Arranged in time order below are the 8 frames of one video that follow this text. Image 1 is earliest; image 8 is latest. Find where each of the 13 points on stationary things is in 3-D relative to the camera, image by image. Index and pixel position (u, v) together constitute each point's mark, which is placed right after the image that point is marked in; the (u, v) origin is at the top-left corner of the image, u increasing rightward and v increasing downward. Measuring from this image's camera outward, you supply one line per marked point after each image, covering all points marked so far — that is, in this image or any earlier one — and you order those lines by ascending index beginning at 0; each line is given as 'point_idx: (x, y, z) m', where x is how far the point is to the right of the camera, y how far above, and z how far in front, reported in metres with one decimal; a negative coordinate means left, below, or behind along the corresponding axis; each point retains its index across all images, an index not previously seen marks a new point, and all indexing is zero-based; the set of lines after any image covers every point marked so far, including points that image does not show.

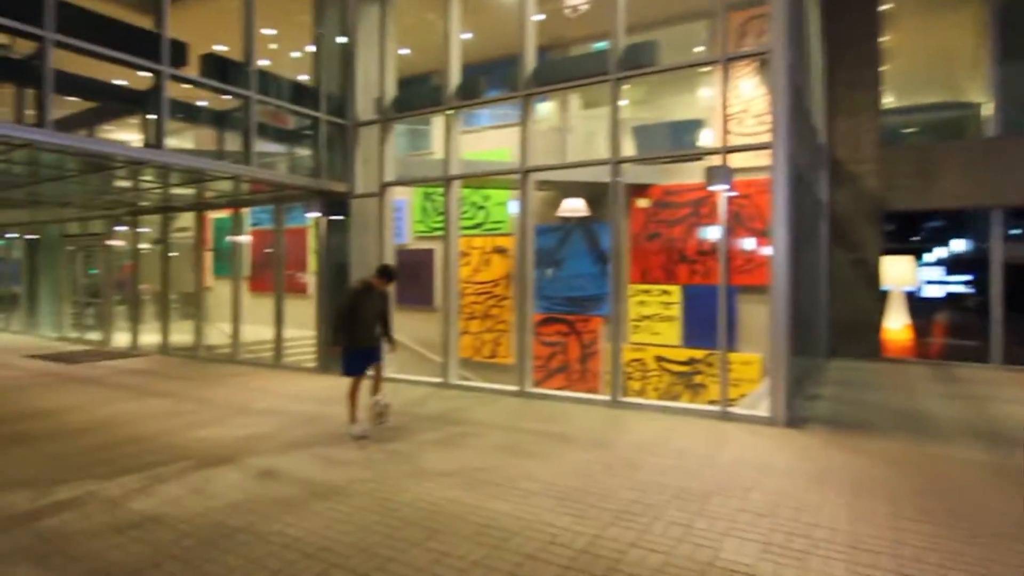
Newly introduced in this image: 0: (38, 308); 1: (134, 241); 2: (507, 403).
0: (-13.3, -0.5, +17.3) m
1: (-9.0, +1.2, +14.7) m
2: (-0.1, -1.5, +8.1) m
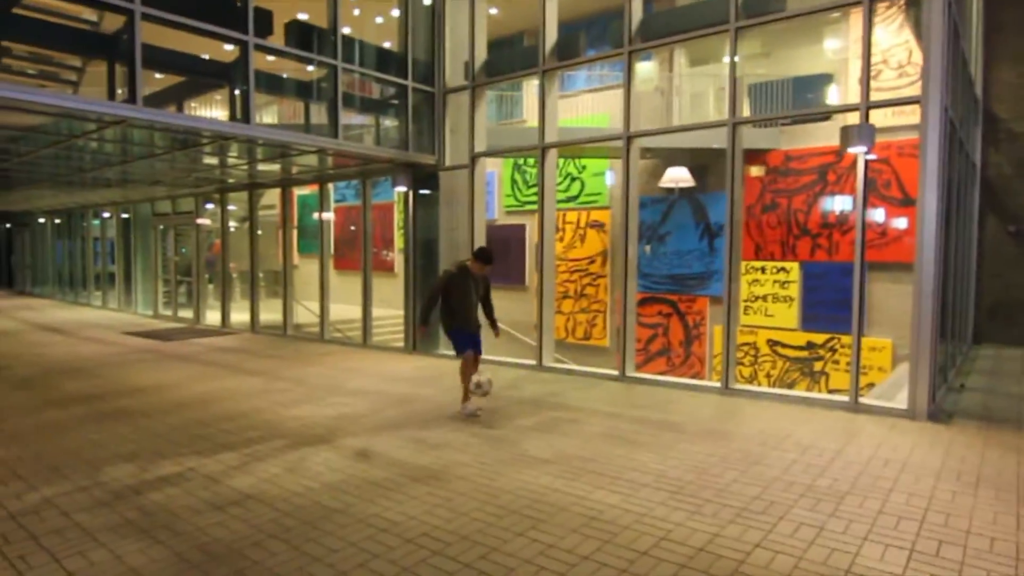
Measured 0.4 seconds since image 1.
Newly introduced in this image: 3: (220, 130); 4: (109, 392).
0: (-11.0, 0.0, +18.2) m
1: (-7.0, +1.6, +15.2) m
2: (+1.1, -1.2, +7.6) m
3: (-3.8, +2.0, +8.0) m
4: (-4.9, -1.3, +7.6) m
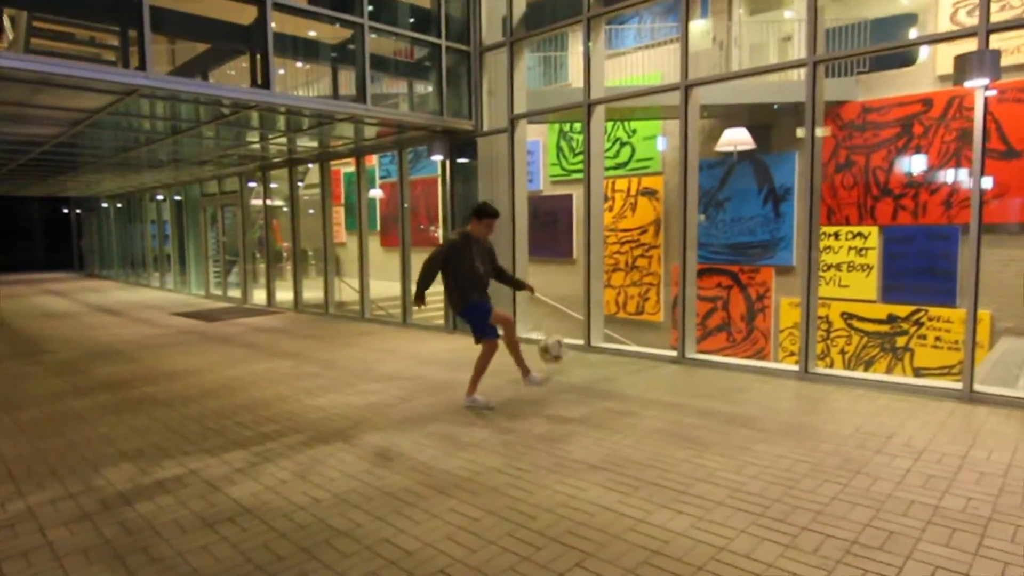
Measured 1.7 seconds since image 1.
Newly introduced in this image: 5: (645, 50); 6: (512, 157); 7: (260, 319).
0: (-9.6, +0.6, +18.3) m
1: (-5.9, +2.1, +14.8) m
2: (+1.6, -0.9, +6.8) m
3: (-3.3, +2.3, +7.4) m
4: (-4.4, -1.1, +7.3) m
5: (+1.9, +3.3, +8.8) m
6: (0.0, +1.8, +9.1) m
7: (-5.1, -0.6, +12.7) m
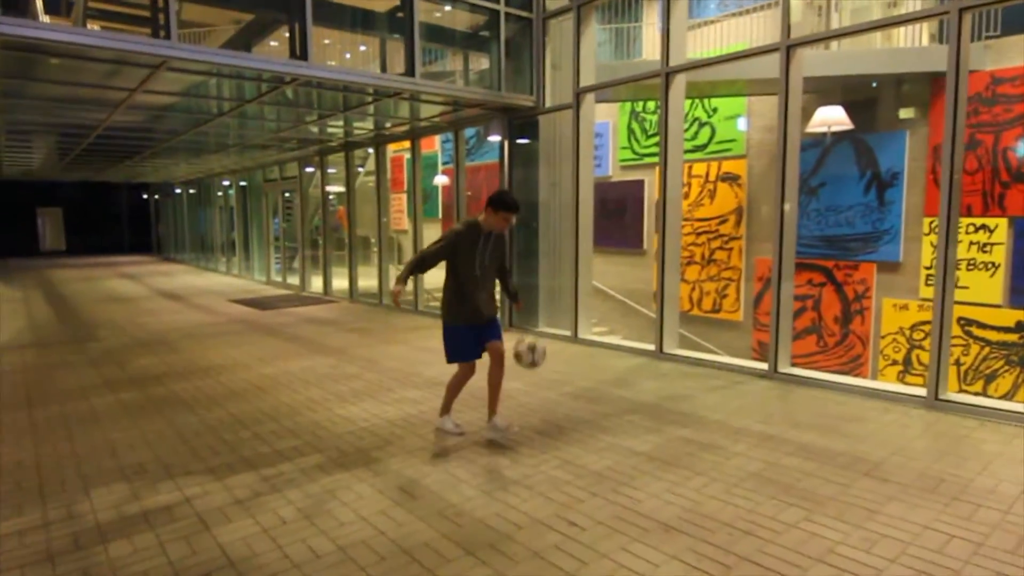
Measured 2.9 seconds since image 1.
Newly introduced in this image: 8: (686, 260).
0: (-7.7, +1.0, +18.3) m
1: (-4.4, +2.4, +14.4) m
2: (+2.2, -0.9, +5.7) m
3: (-2.6, +2.4, +6.8) m
4: (-3.8, -0.9, +6.9) m
5: (+2.7, +3.4, +7.7) m
6: (+0.8, +1.9, +8.2) m
7: (-3.9, -0.4, +12.3) m
8: (+2.9, +0.5, +10.2) m
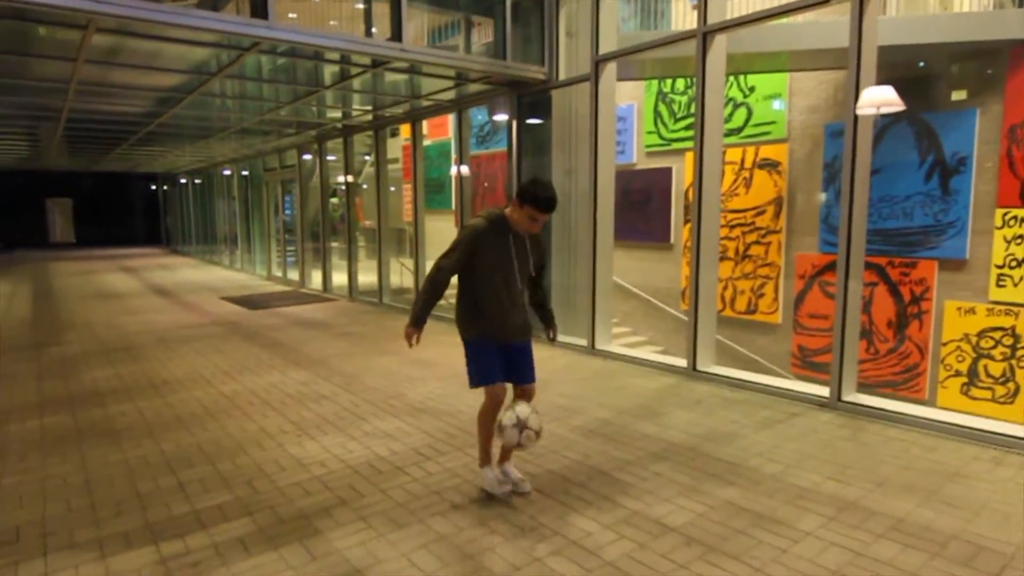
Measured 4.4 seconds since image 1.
0: (-7.2, +1.2, +17.5) m
1: (-4.1, +2.5, +13.5) m
2: (+2.2, -1.0, +4.5) m
3: (-2.5, +2.4, +5.8) m
4: (-3.7, -1.0, +5.9) m
5: (+2.8, +3.3, +6.4) m
6: (+0.9, +1.9, +7.0) m
7: (-3.7, -0.4, +11.3) m
8: (+3.0, +0.5, +9.0) m
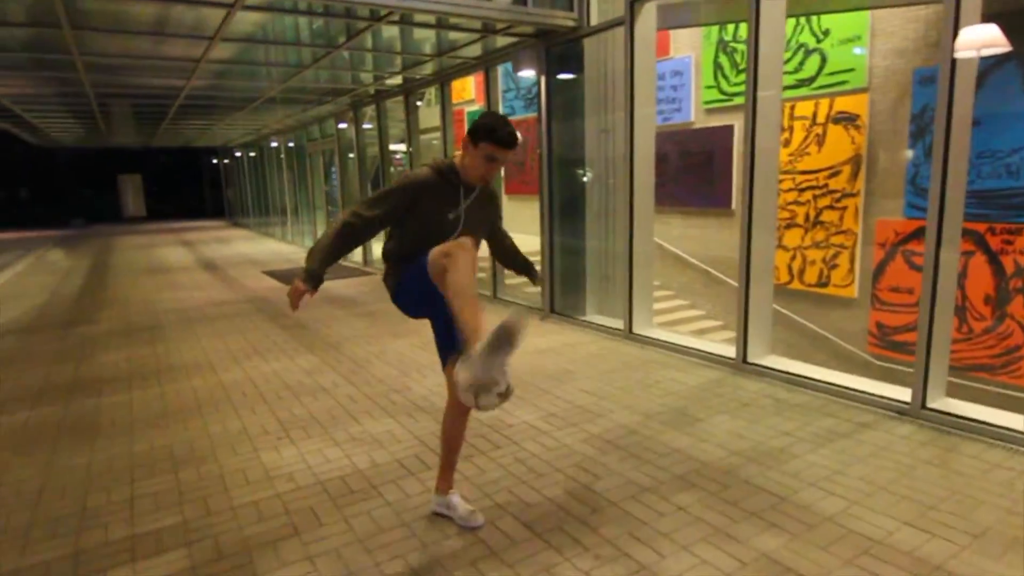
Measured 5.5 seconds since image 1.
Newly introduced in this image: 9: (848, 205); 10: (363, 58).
0: (-5.8, +2.0, +17.4) m
1: (-3.1, +3.1, +13.0) m
2: (+2.2, -0.9, +3.7) m
3: (-2.4, +2.5, +5.2) m
4: (-3.5, -0.8, +5.6) m
5: (+3.0, +3.5, +5.2) m
6: (+1.2, +2.1, +6.1) m
7: (-2.9, +0.1, +11.0) m
8: (+3.5, +0.8, +7.9) m
9: (+4.0, +1.0, +7.4) m
10: (-2.1, +3.3, +8.9) m
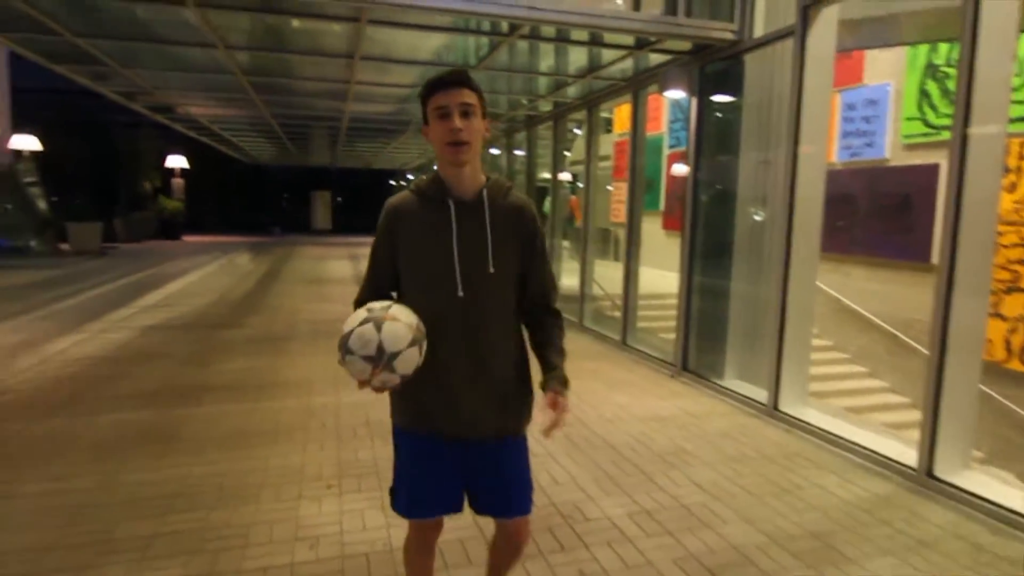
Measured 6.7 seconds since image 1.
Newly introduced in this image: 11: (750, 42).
0: (-1.6, +1.4, +17.7) m
1: (+0.1, +2.5, +12.8) m
2: (+2.4, -1.4, +2.3) m
3: (-1.3, +2.3, +5.1) m
4: (-2.6, -0.9, +5.7) m
5: (+4.0, +2.9, +3.8) m
6: (+2.3, +1.6, +5.0) m
7: (-0.6, -0.4, +10.7) m
8: (+4.9, 0.0, +6.1) m
9: (+5.3, +0.1, +5.5) m
10: (0.0, +2.8, +8.6) m
11: (+2.3, +2.2, +5.7) m
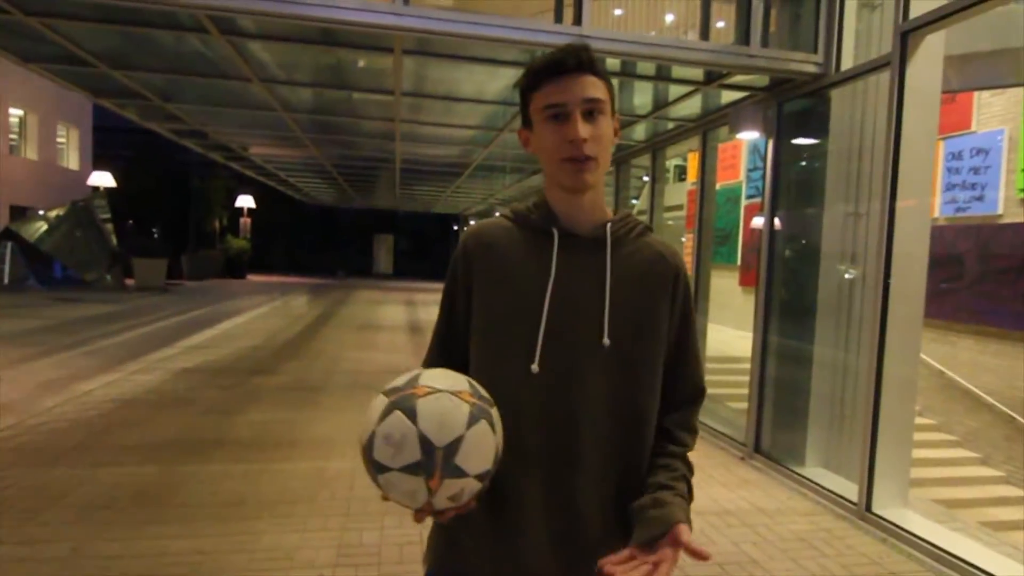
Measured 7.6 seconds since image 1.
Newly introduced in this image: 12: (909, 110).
0: (0.0, 0.0, +17.3) m
1: (+1.2, +1.4, +12.3) m
2: (+2.4, -1.7, +1.4) m
3: (-0.9, +1.9, +4.8) m
4: (-2.3, -1.3, +5.3) m
5: (+4.2, +2.4, +3.0) m
6: (+2.7, +1.0, +4.3) m
7: (+0.3, -1.2, +10.1) m
8: (+5.3, -0.7, +5.0) m
9: (+5.6, -0.5, +4.3) m
10: (+0.8, +2.1, +8.2) m
11: (+2.7, +1.7, +5.1) m
12: (+2.8, +1.2, +4.3) m
